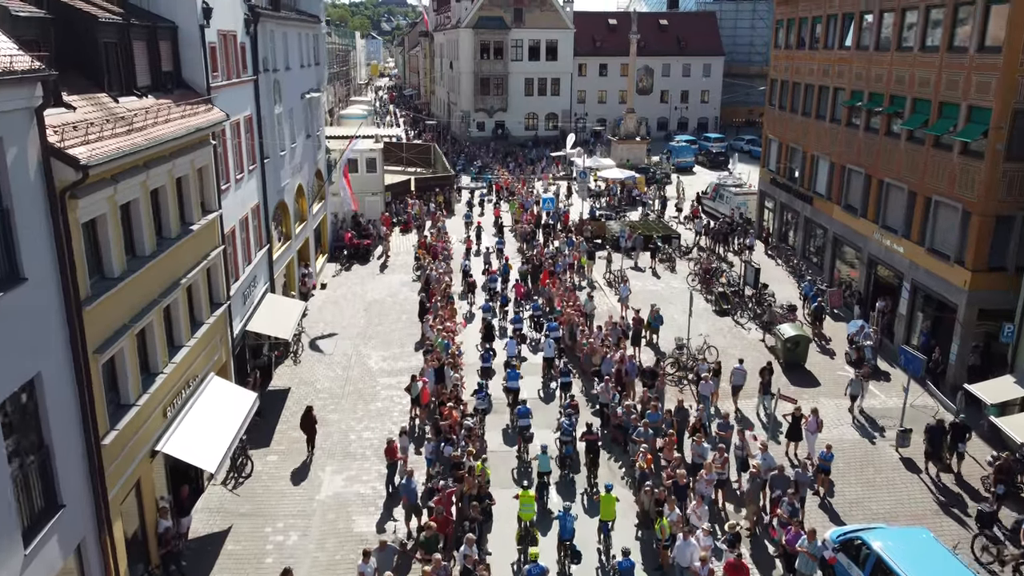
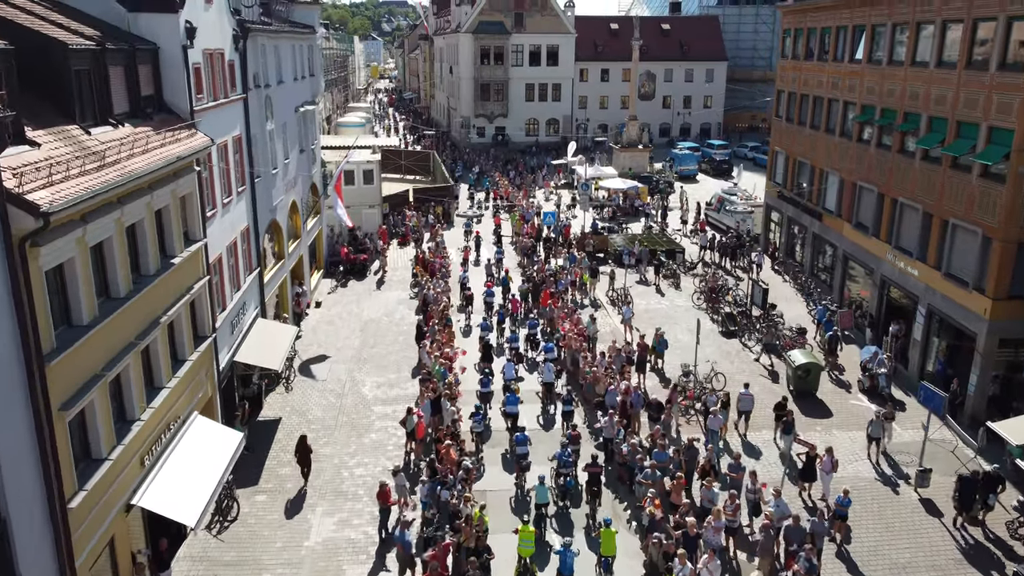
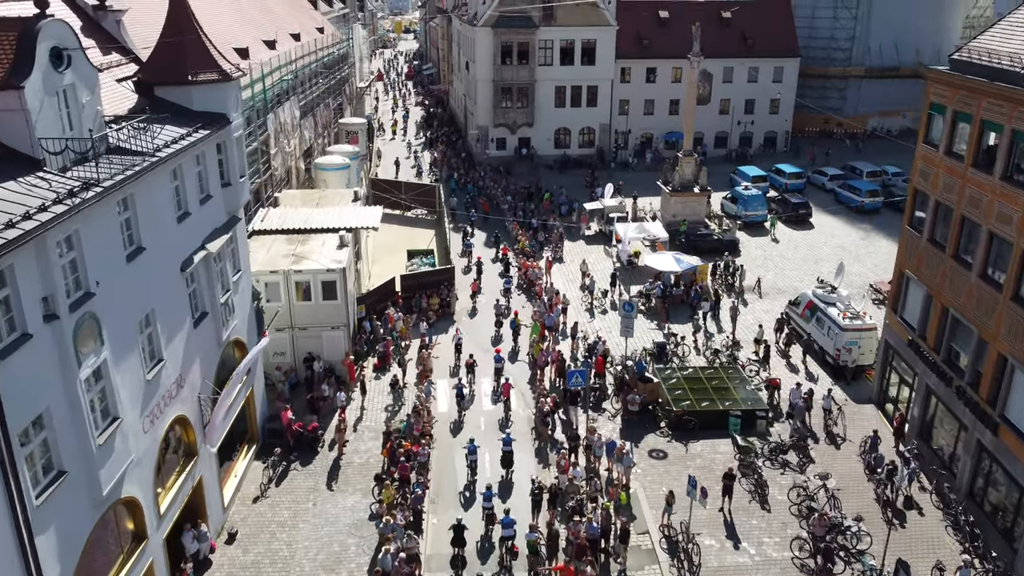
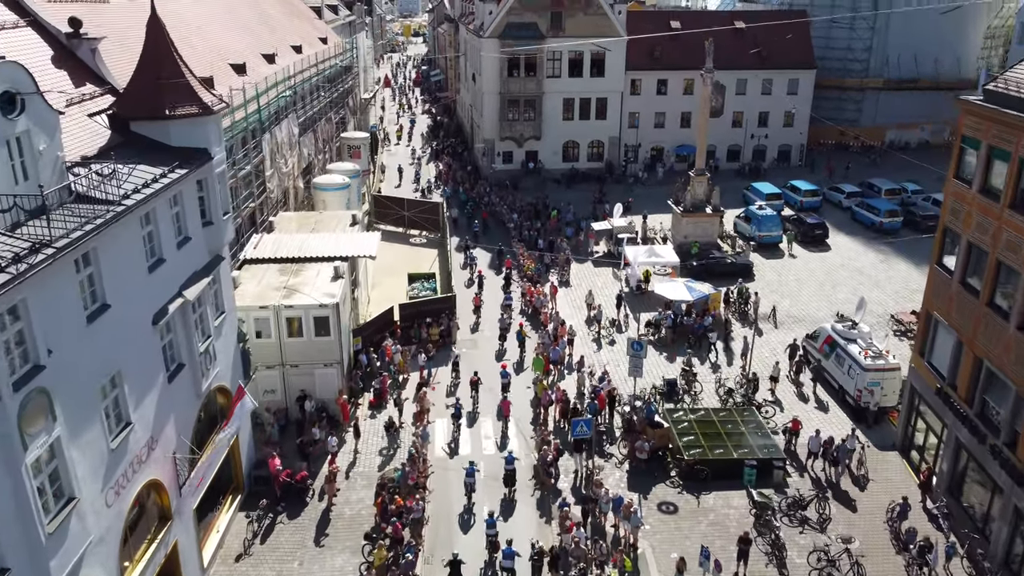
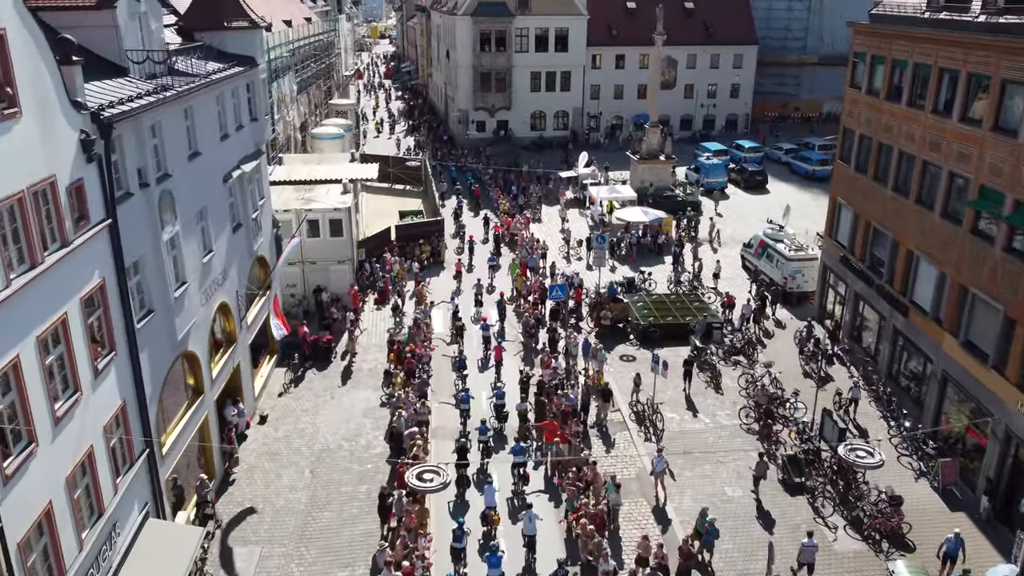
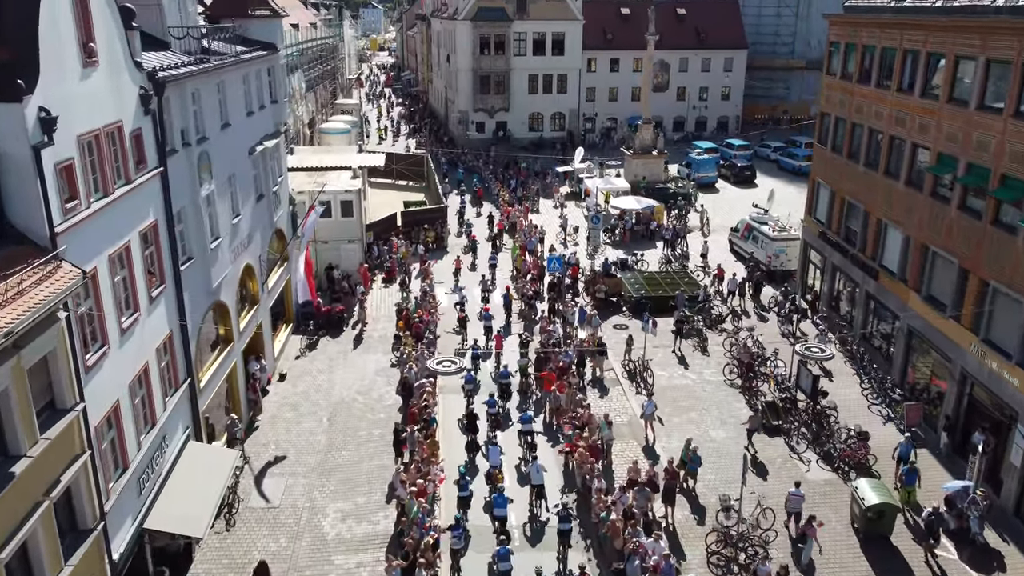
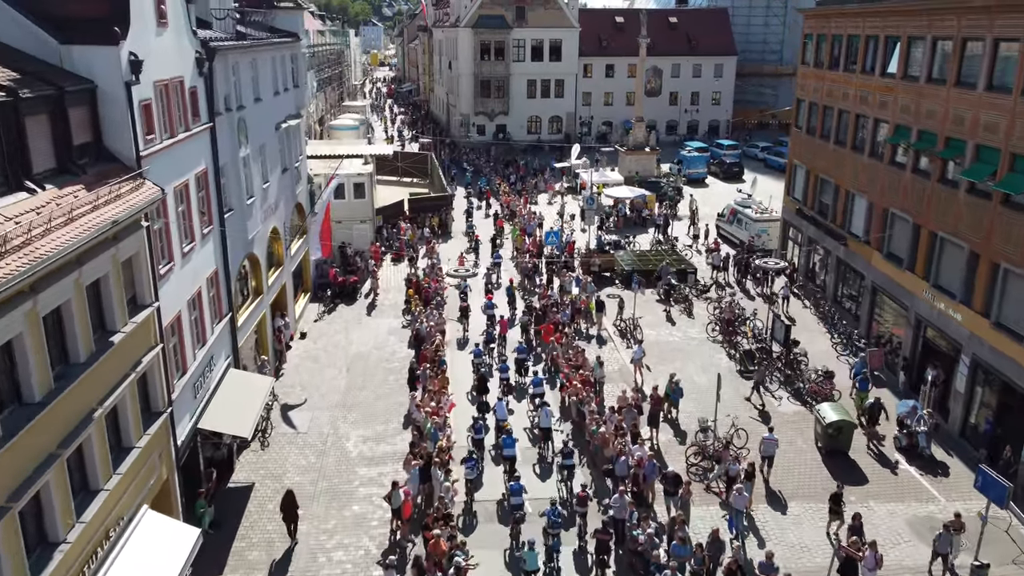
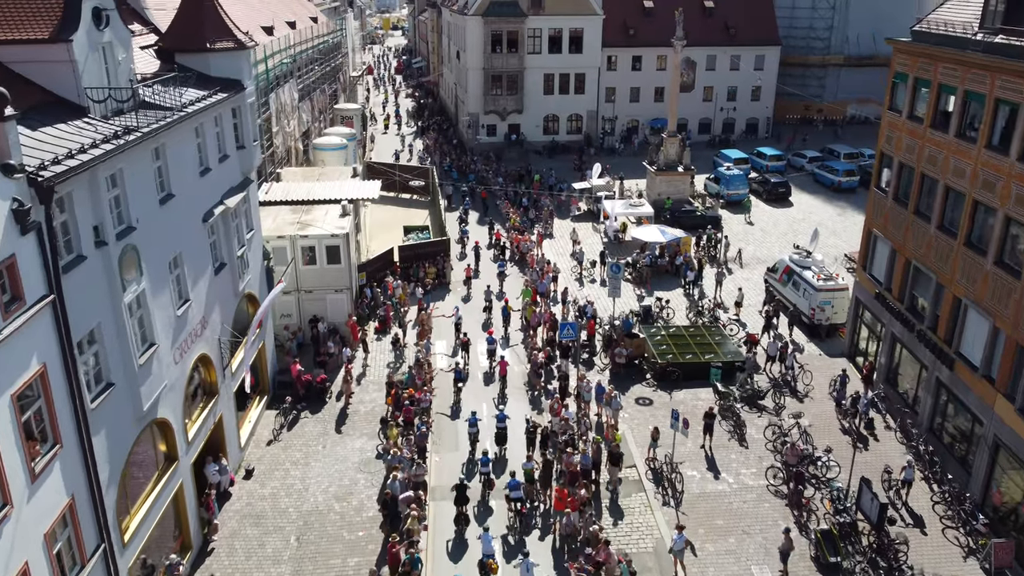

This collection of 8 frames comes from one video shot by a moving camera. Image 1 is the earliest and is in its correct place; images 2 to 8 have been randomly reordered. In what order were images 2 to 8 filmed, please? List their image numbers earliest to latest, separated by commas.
2, 7, 6, 5, 8, 3, 4
